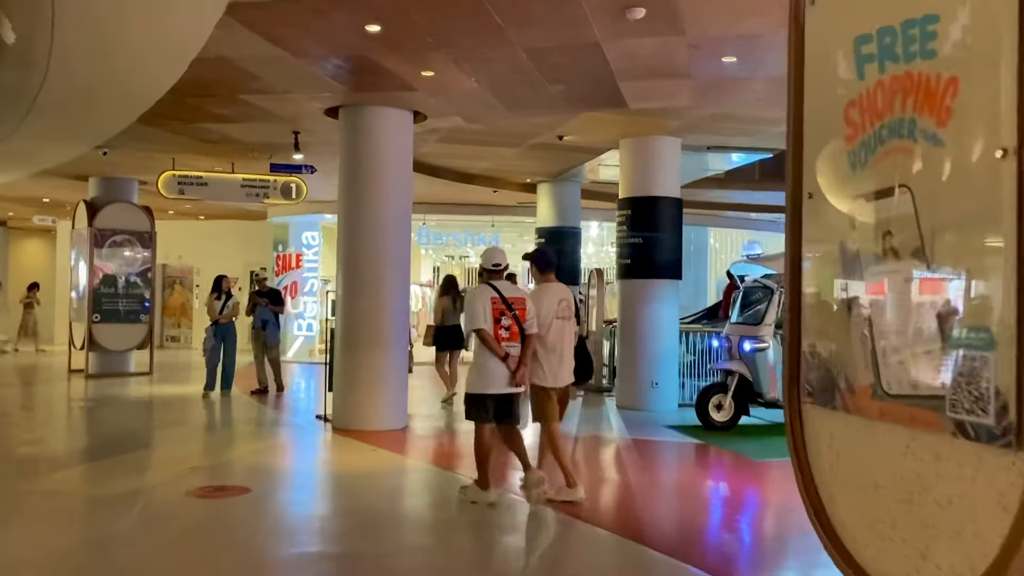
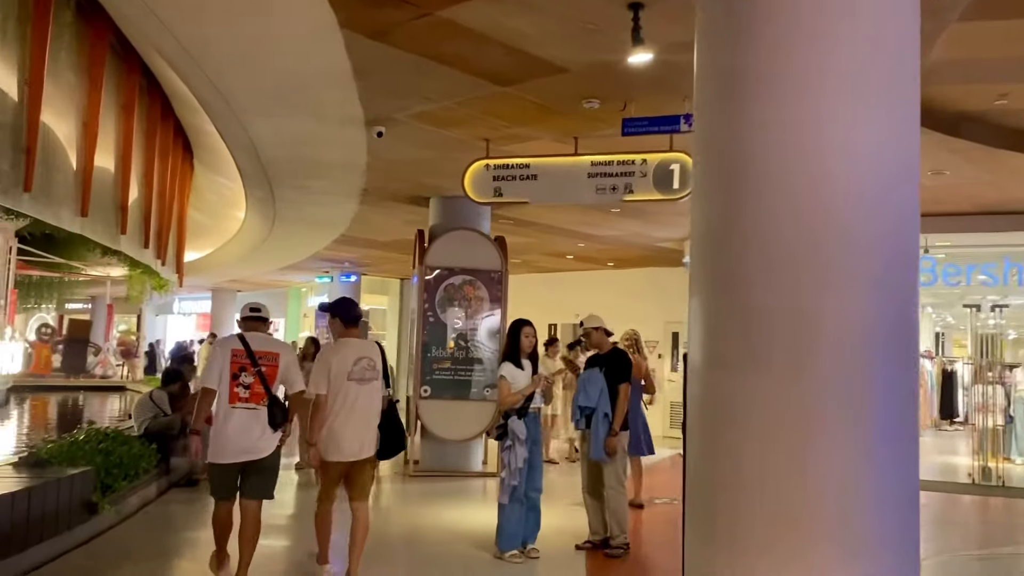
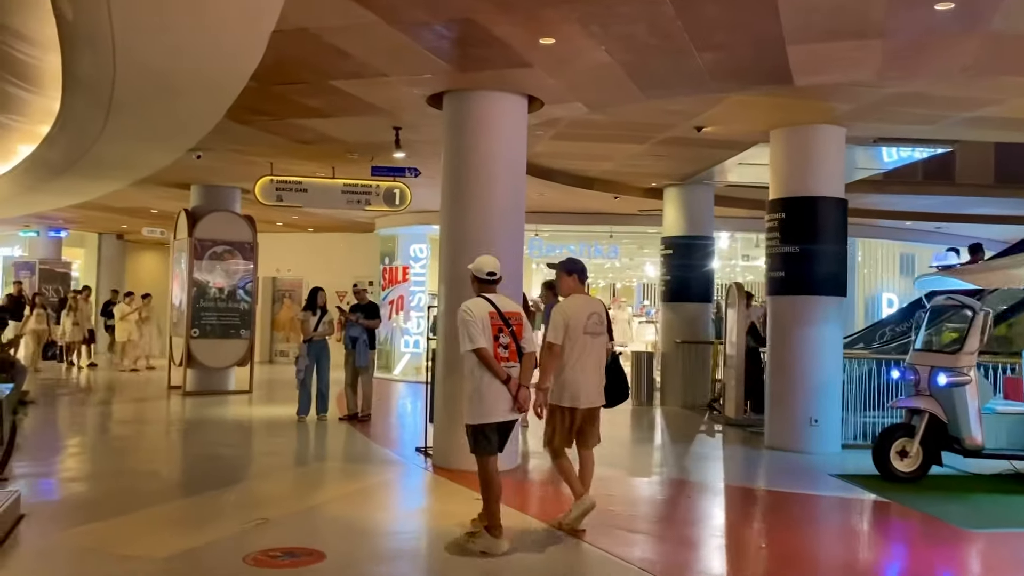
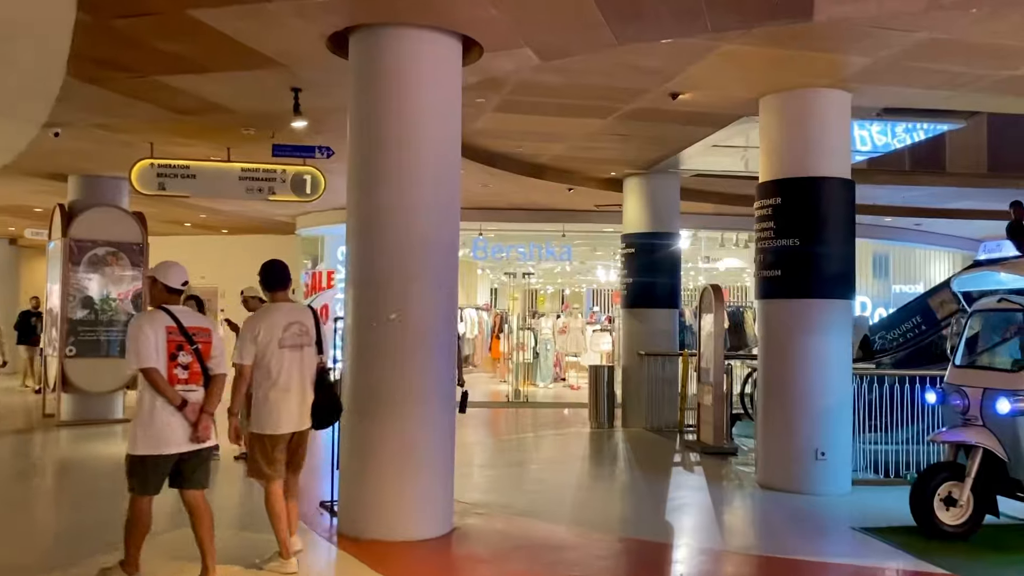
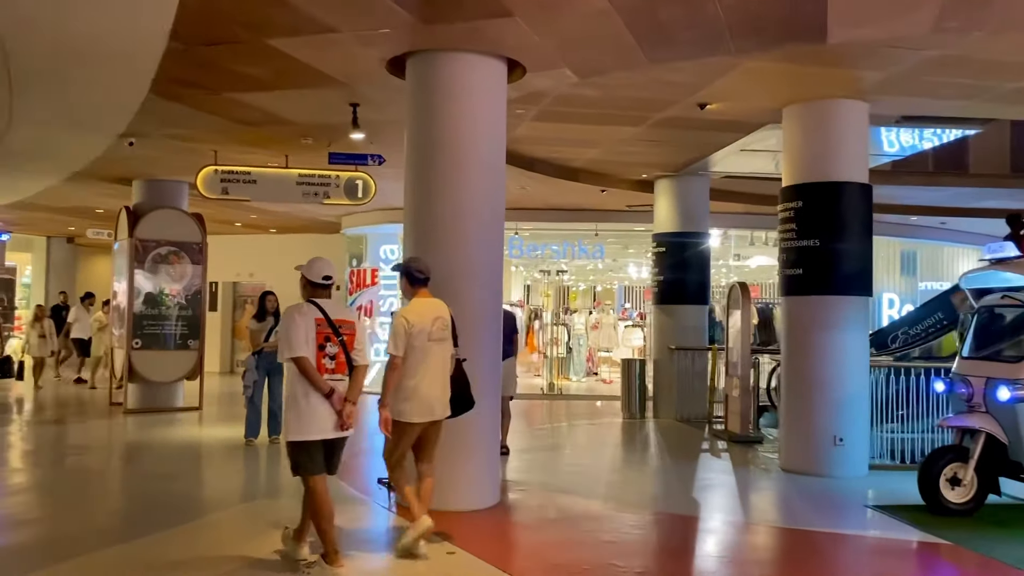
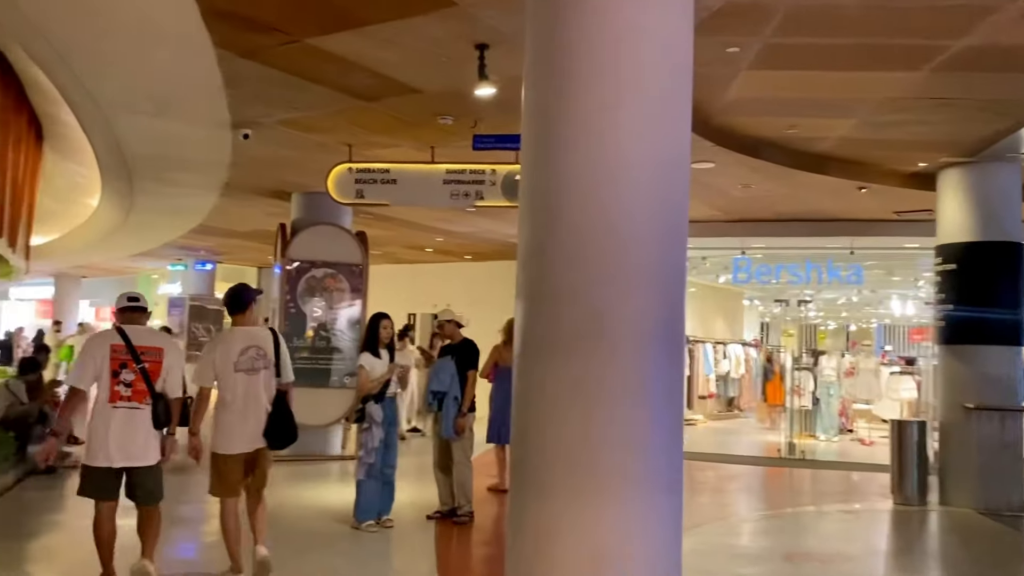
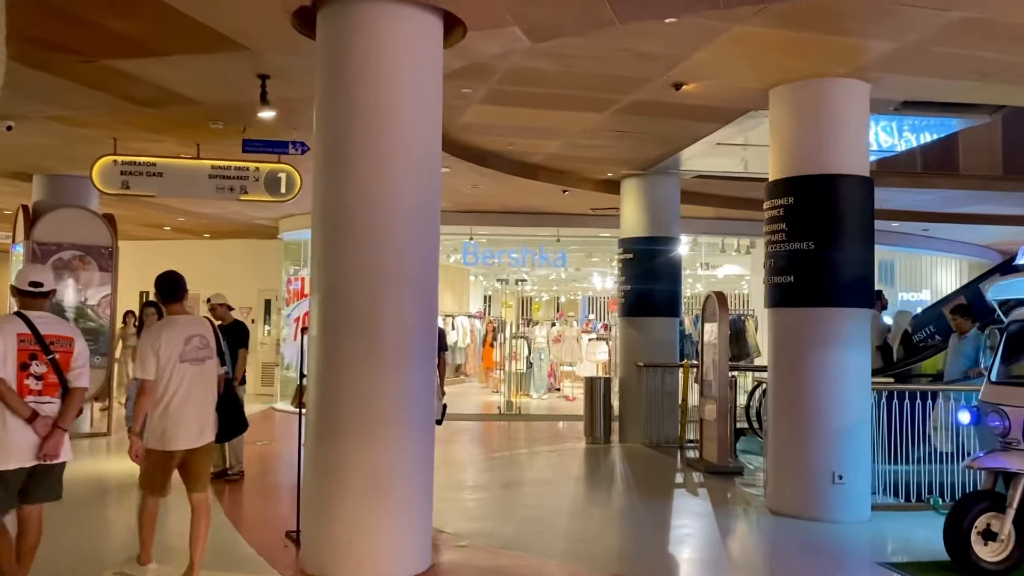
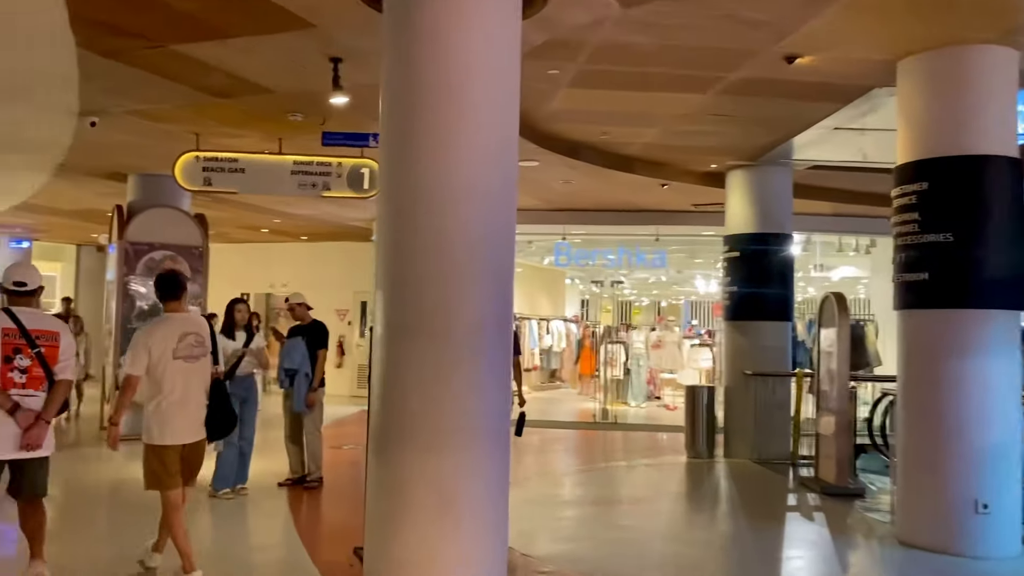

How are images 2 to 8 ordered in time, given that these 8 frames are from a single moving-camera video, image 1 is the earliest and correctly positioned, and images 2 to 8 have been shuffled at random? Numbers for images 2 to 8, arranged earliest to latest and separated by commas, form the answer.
3, 5, 4, 7, 8, 6, 2
